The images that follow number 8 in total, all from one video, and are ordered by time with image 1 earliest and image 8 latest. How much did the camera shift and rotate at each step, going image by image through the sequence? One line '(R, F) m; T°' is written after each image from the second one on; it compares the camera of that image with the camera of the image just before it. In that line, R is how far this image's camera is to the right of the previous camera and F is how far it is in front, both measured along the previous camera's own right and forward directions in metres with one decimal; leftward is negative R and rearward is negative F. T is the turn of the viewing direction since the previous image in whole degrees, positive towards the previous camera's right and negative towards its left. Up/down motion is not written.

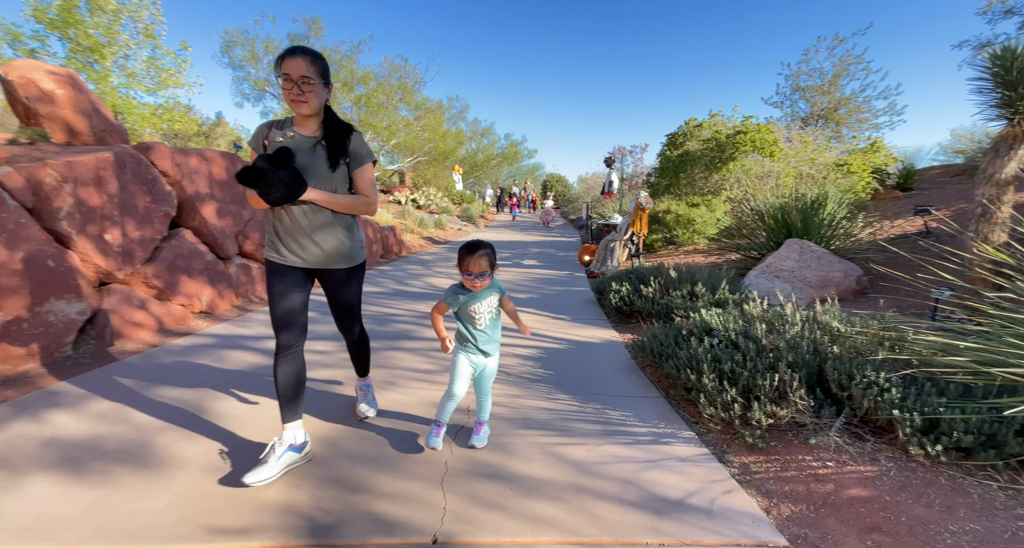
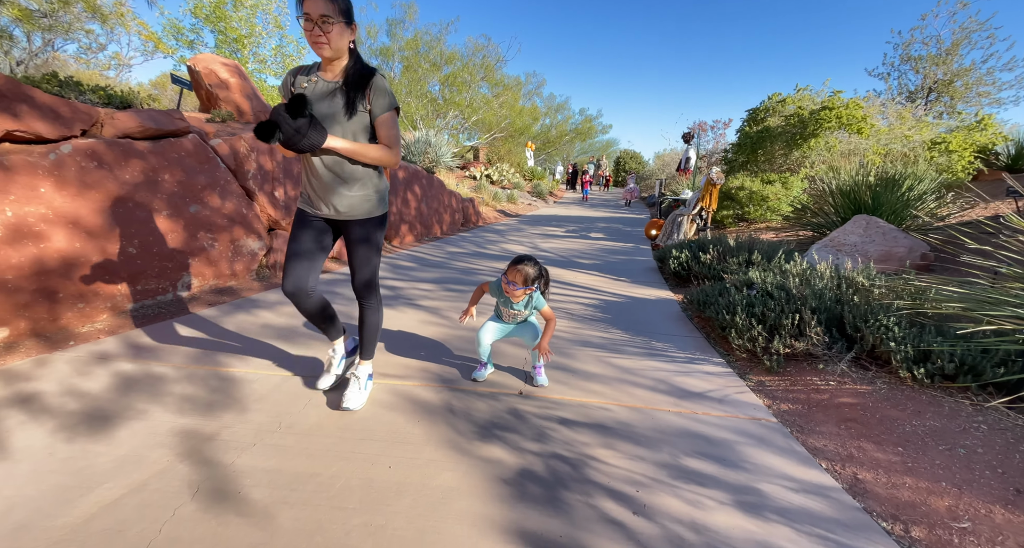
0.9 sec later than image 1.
(0.0, -0.8) m; -9°
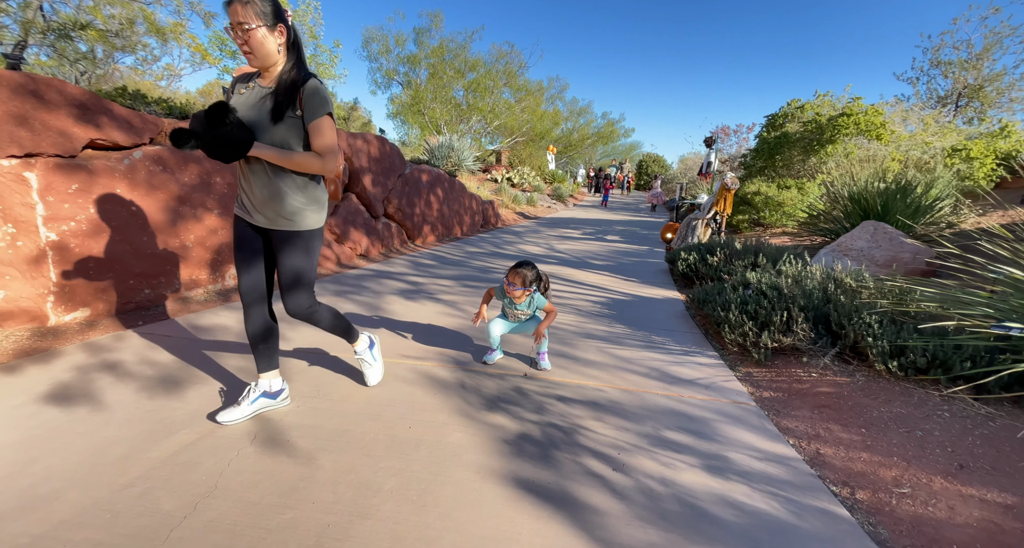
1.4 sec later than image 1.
(+0.1, -0.3) m; -3°
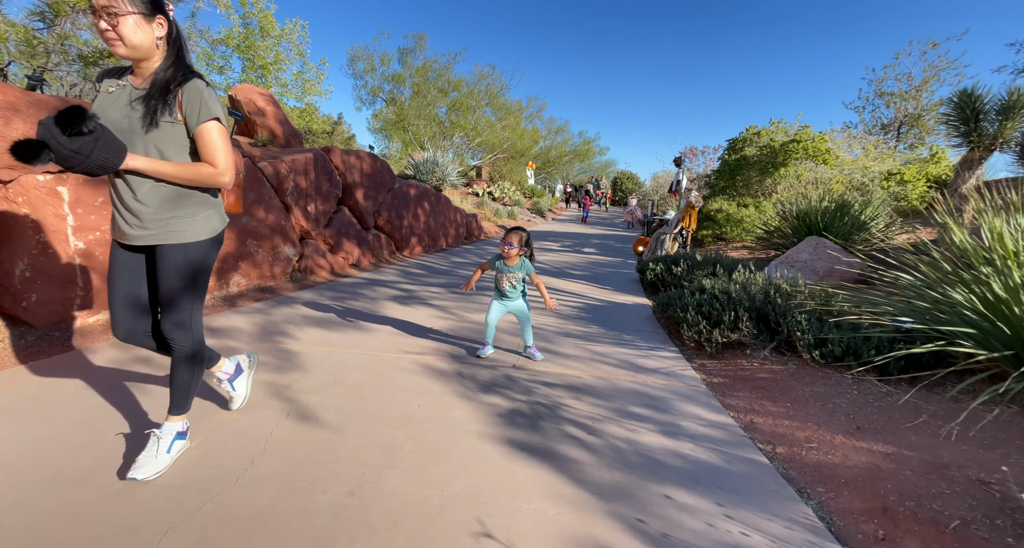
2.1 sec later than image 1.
(-0.1, -0.5) m; +3°
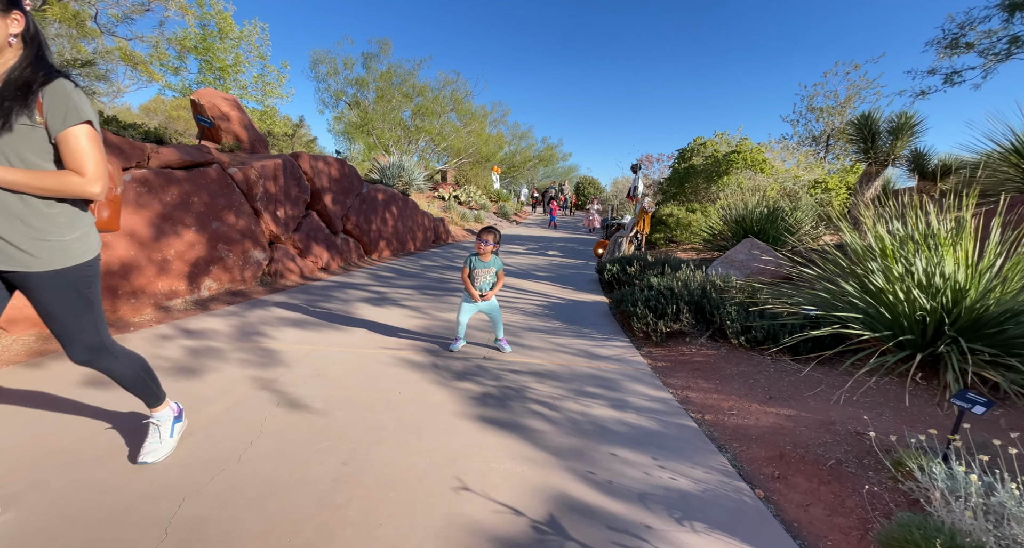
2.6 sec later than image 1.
(0.0, -0.4) m; +4°
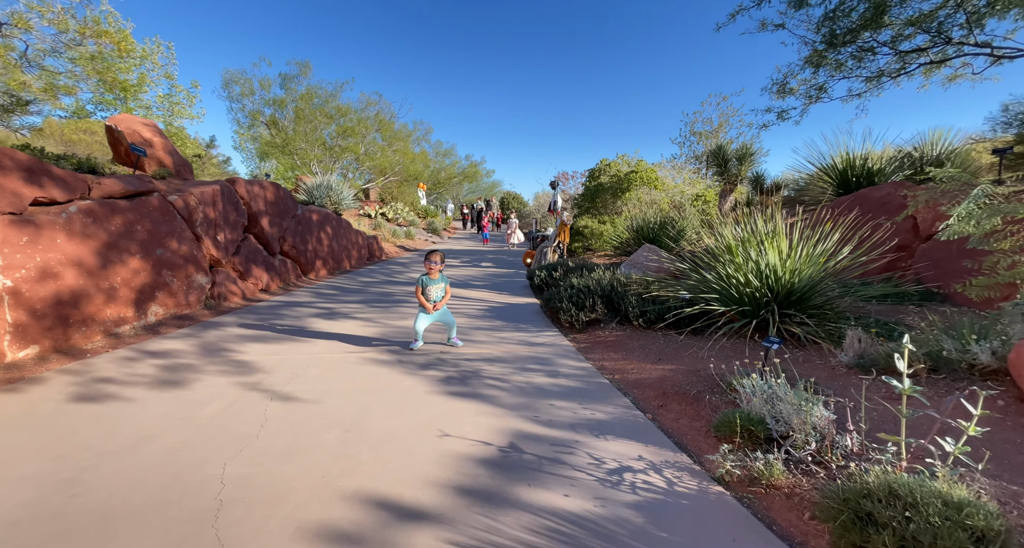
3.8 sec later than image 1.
(-0.2, -0.8) m; +10°
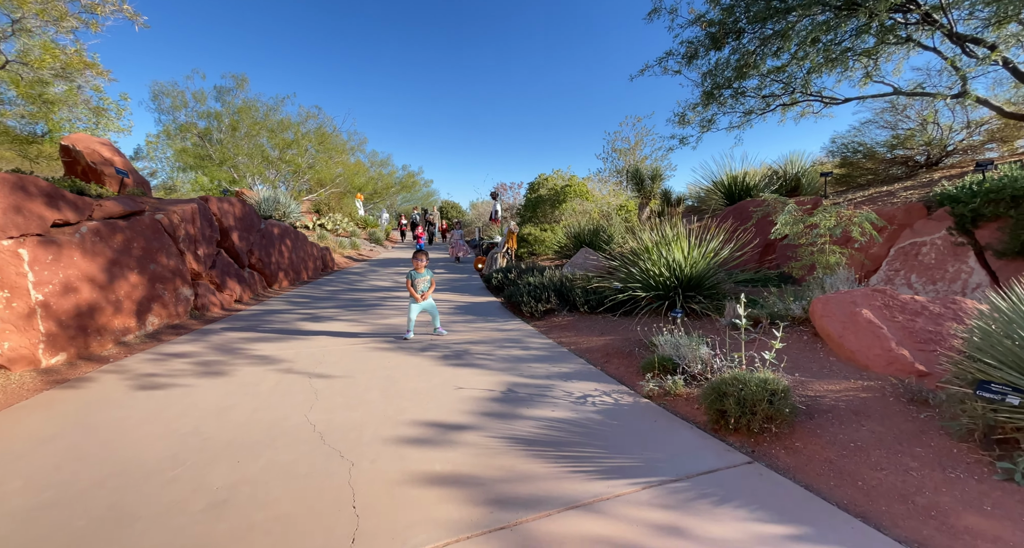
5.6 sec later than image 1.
(-0.5, -1.1) m; +9°
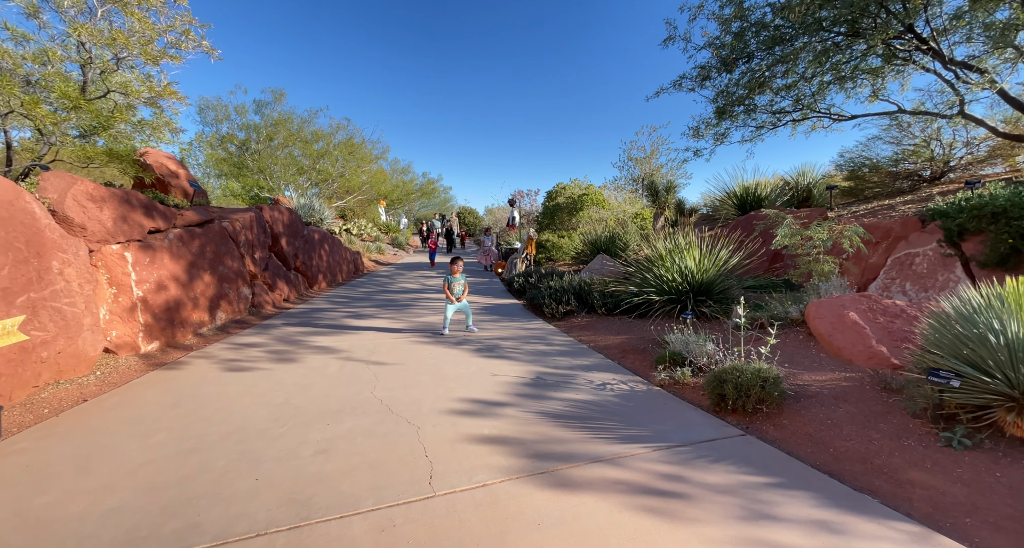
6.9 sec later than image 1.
(-0.2, -0.7) m; -2°
